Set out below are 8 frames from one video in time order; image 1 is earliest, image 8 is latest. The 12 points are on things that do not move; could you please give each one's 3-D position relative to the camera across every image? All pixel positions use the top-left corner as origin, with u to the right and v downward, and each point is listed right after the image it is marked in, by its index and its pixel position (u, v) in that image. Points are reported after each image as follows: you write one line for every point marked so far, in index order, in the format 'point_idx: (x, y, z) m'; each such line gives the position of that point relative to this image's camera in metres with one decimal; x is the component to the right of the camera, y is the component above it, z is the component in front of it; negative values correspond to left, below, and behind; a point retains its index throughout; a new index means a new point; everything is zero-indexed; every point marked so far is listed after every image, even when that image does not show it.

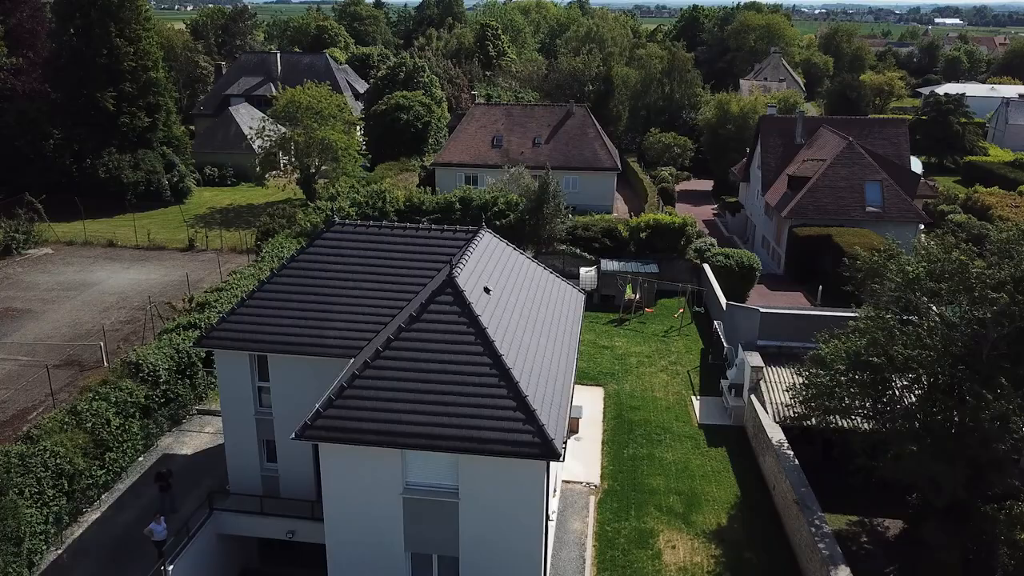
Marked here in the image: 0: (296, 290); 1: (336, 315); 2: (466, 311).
0: (-5.2, -0.1, +19.7) m
1: (-4.1, -0.7, +19.0) m
2: (-0.9, -0.5, +16.0) m
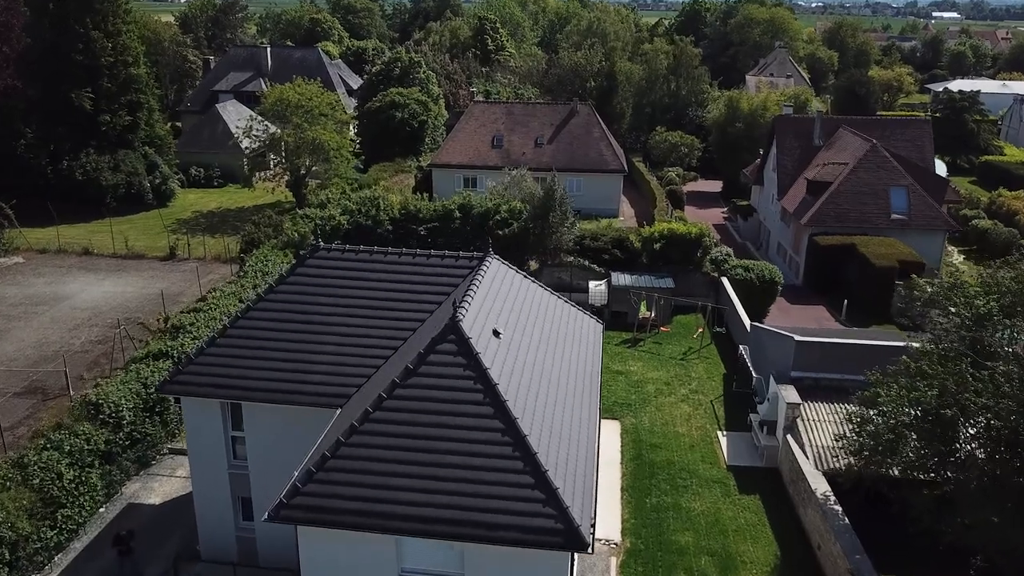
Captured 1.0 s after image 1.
0: (-5.0, -0.8, +17.1) m
1: (-3.8, -1.4, +16.4) m
2: (-0.6, -1.2, +13.4) m
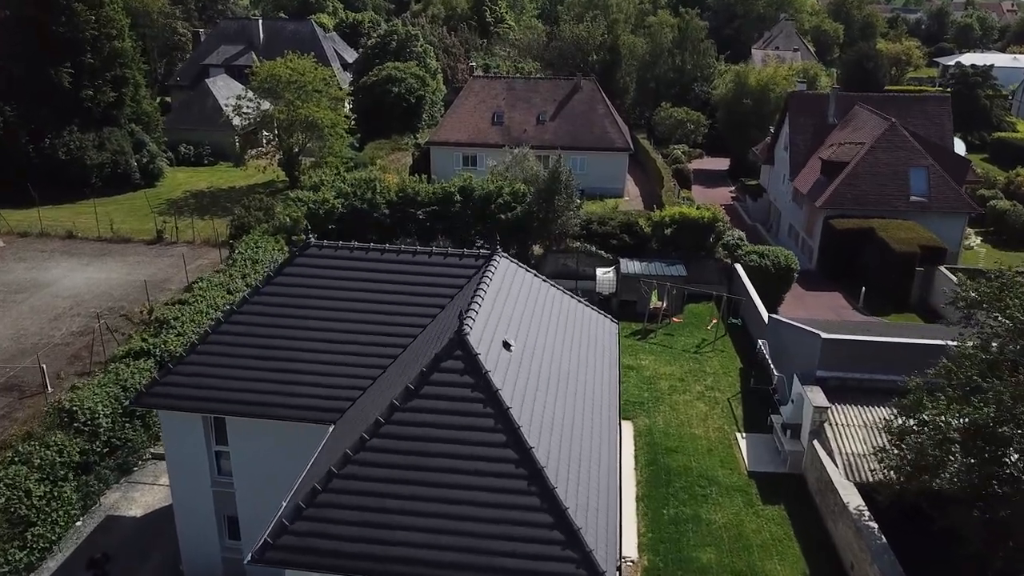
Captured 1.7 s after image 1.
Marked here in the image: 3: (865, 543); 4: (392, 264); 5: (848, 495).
0: (-4.8, -0.8, +15.6) m
1: (-3.7, -1.4, +14.9) m
2: (-0.4, -1.4, +11.9) m
3: (+7.1, -5.1, +16.5) m
4: (-2.4, +0.5, +16.3) m
5: (+7.3, -4.5, +17.8) m
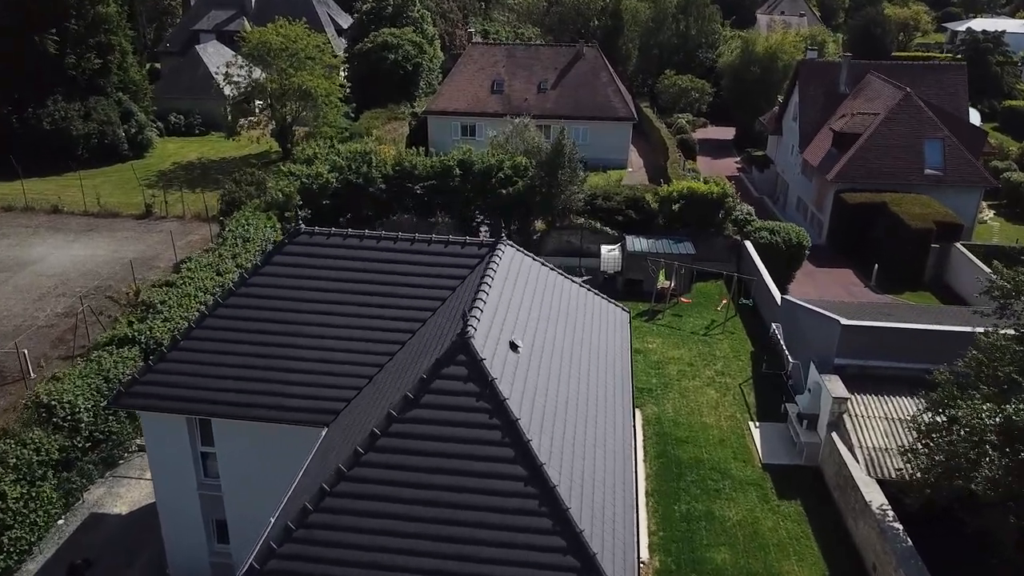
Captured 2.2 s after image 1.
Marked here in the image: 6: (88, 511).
0: (-4.7, -0.7, +14.5) m
1: (-3.6, -1.3, +13.9) m
2: (-0.3, -1.4, +10.9) m
3: (+7.2, -4.9, +15.6) m
4: (-2.3, +0.7, +15.2) m
5: (+7.4, -4.2, +16.9) m
6: (-9.3, -4.9, +18.0) m
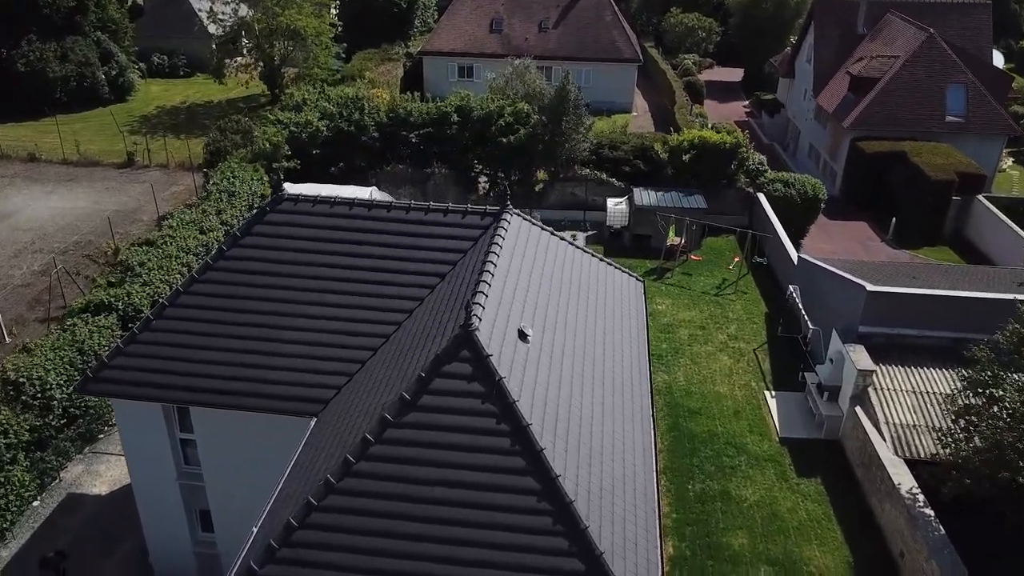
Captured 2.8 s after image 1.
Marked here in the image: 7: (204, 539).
0: (-4.6, -0.2, +13.1) m
1: (-3.4, -0.9, +12.6) m
2: (-0.2, -1.2, +9.6) m
3: (+7.3, -4.4, +14.6) m
4: (-2.2, +1.1, +13.8) m
5: (+7.5, -3.6, +15.8) m
6: (-9.2, -4.2, +16.9) m
7: (-5.5, -4.5, +14.5) m
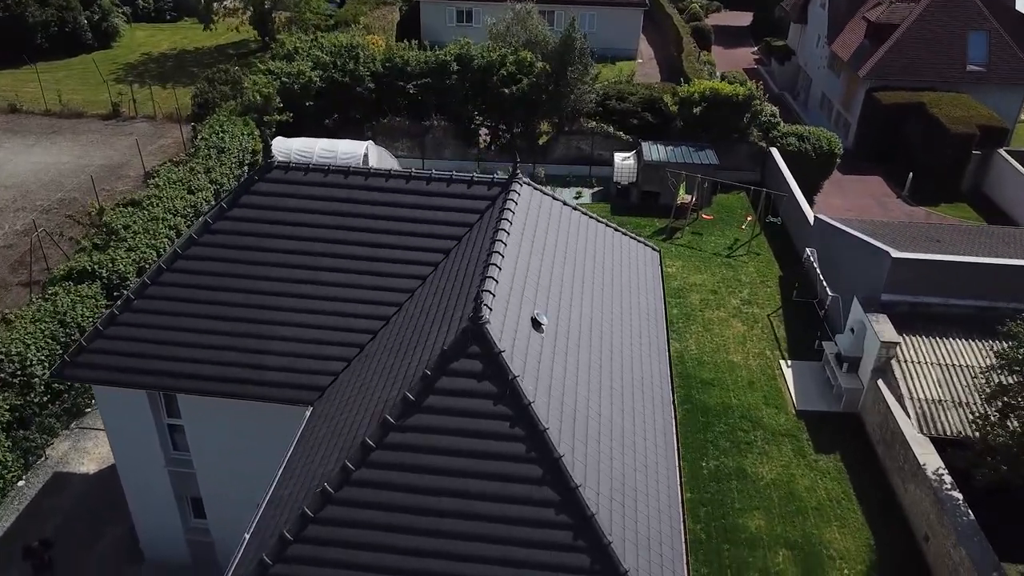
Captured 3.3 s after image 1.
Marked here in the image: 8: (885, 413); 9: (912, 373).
0: (-4.4, +0.1, +12.1) m
1: (-3.3, -0.6, +11.6) m
2: (0.0, -1.1, +8.7) m
3: (+7.4, -4.0, +13.9) m
4: (-2.1, +1.5, +12.7) m
5: (+7.6, -3.1, +15.1) m
6: (-9.1, -3.6, +16.2) m
7: (-5.3, -4.0, +13.8) m
8: (+7.6, -2.5, +16.6) m
9: (+8.3, -1.7, +16.9) m
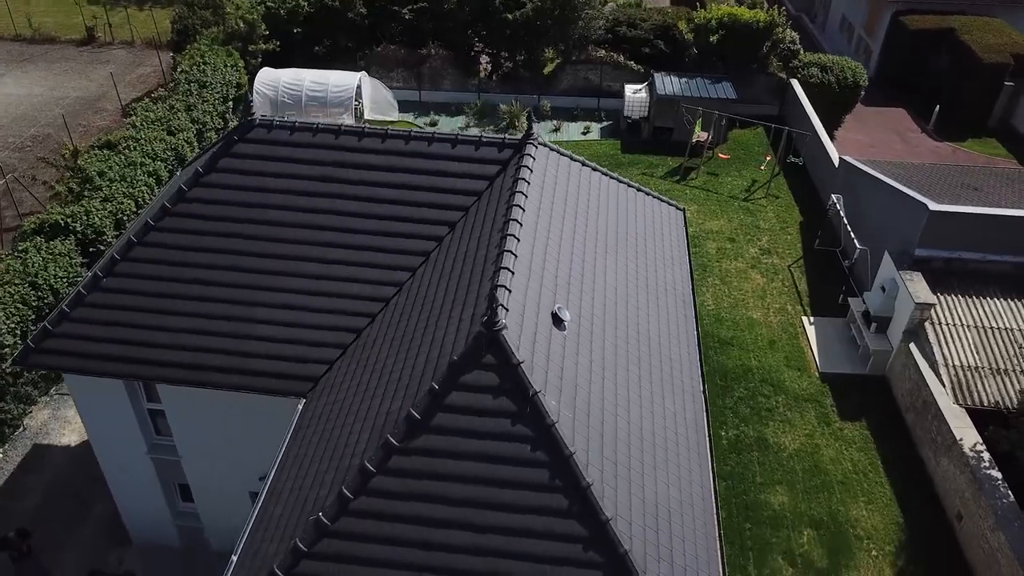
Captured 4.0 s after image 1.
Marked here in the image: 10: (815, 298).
0: (-4.3, +0.4, +10.8) m
1: (-3.1, -0.3, +10.4) m
2: (+0.2, -1.1, +7.5) m
3: (+7.6, -3.4, +13.0) m
4: (-1.9, +1.9, +11.3) m
5: (+7.8, -2.5, +14.2) m
6: (-8.9, -2.9, +15.2) m
7: (-5.2, -3.5, +12.9) m
8: (+7.7, -1.7, +15.6) m
9: (+8.4, -0.9, +15.8) m
10: (+7.1, -0.2, +19.3) m
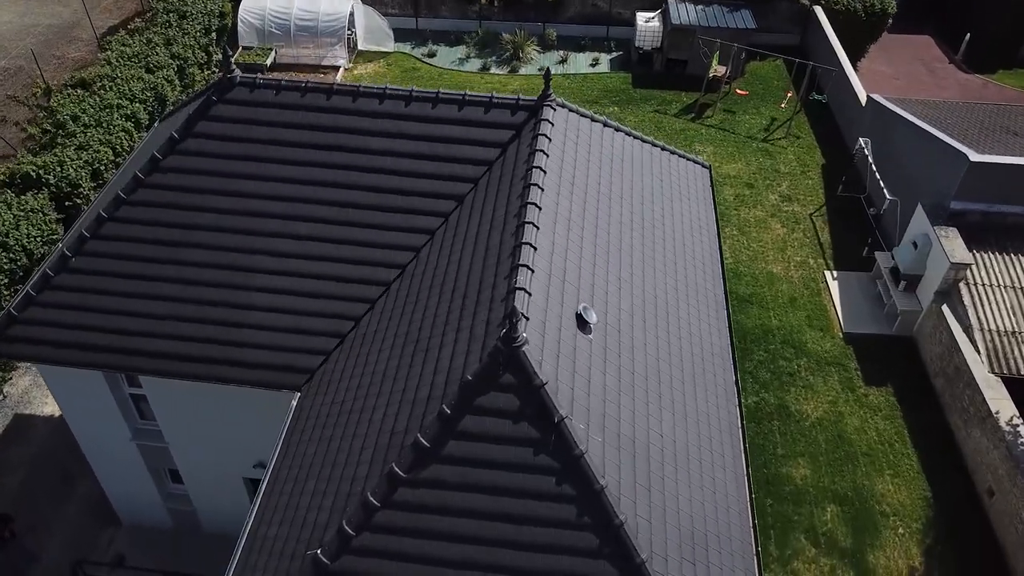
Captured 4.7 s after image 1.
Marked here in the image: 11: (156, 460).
0: (-4.1, +0.7, +9.7) m
1: (-3.0, -0.1, +9.4) m
2: (+0.3, -1.2, +6.6) m
3: (+7.7, -3.0, +12.4) m
4: (-1.7, +2.1, +10.0) m
5: (+7.9, -1.9, +13.4) m
6: (-8.8, -2.2, +14.4) m
7: (-5.0, -3.1, +12.2) m
8: (+7.9, -1.0, +14.7) m
9: (+8.6, -0.2, +14.9) m
10: (+7.2, +0.8, +18.2) m
11: (-5.0, -2.4, +11.5) m
